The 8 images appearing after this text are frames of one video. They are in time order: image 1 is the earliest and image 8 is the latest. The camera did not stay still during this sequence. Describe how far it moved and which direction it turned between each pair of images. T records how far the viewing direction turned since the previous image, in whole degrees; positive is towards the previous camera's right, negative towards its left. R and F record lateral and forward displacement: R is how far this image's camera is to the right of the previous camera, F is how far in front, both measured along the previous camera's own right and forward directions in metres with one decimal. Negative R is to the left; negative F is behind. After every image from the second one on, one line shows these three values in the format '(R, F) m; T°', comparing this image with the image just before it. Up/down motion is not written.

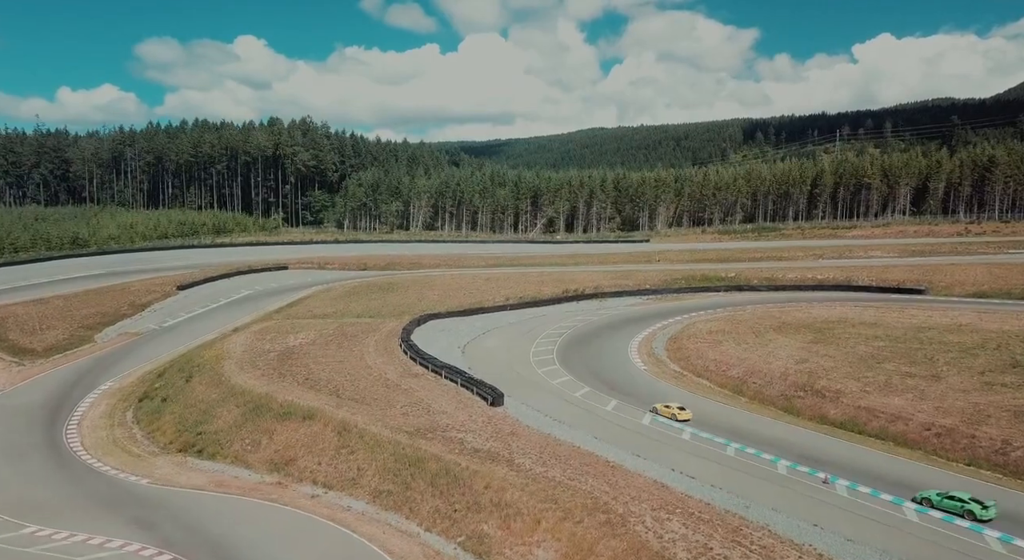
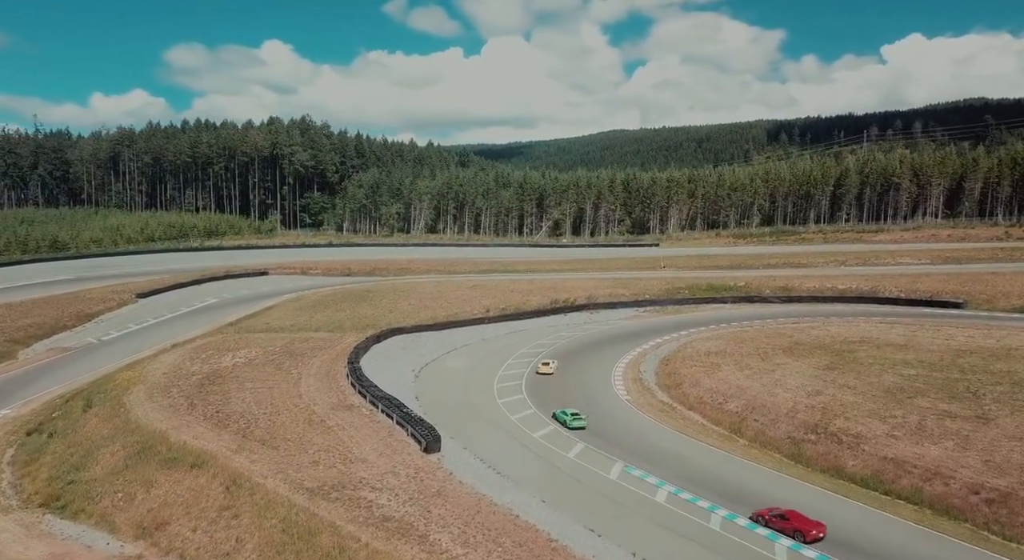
(+3.4, +6.7) m; -2°
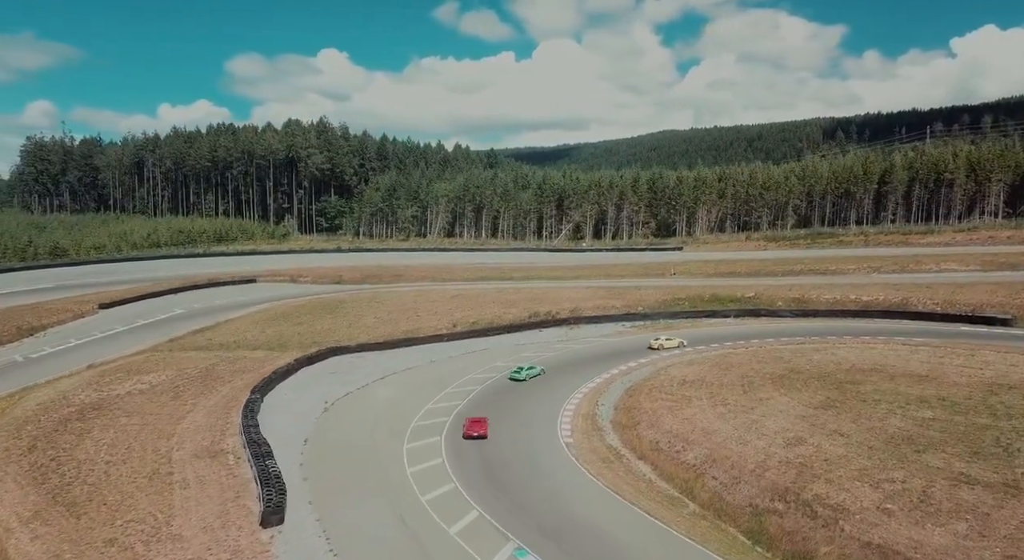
(+6.1, +6.6) m; -4°
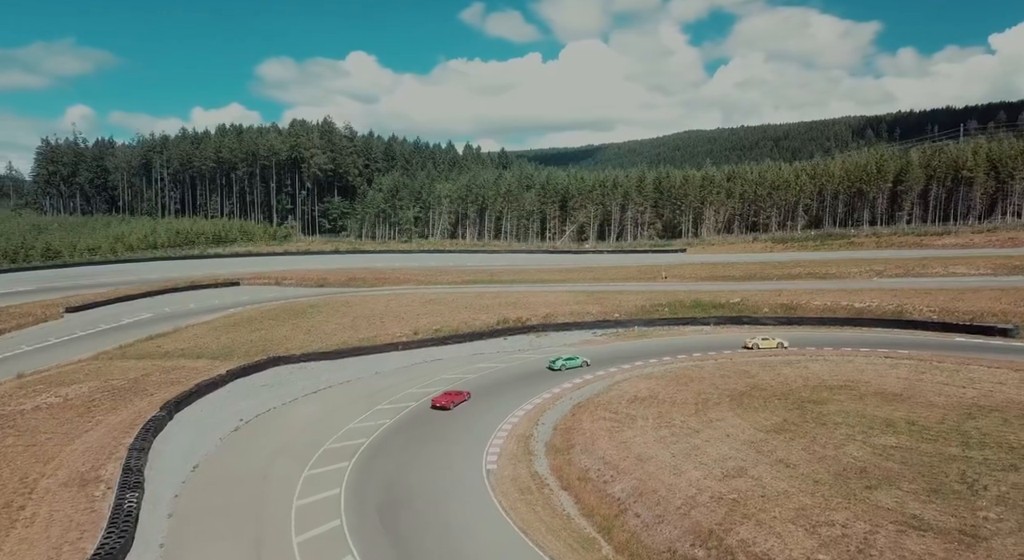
(+4.4, +2.9) m; -2°
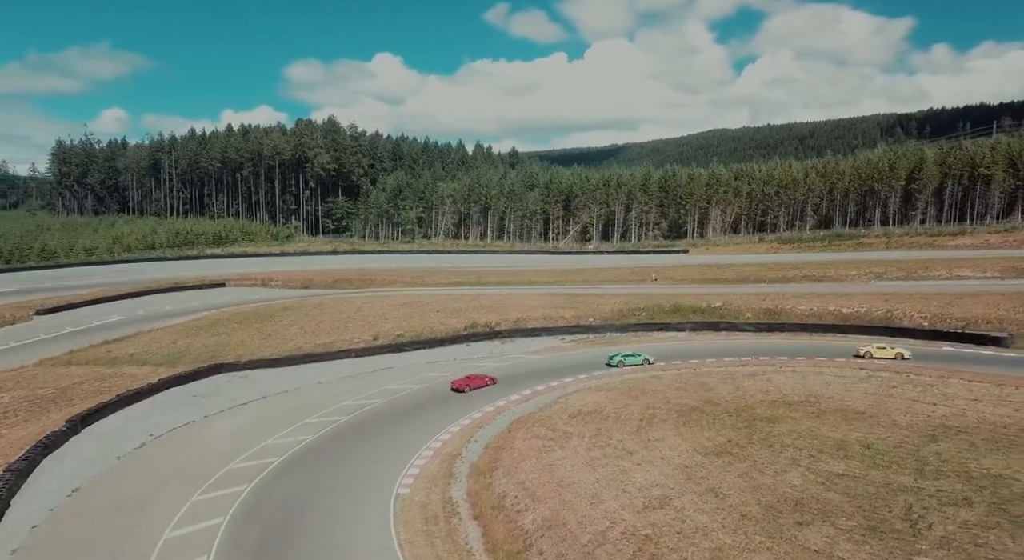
(+4.1, +2.4) m; -2°
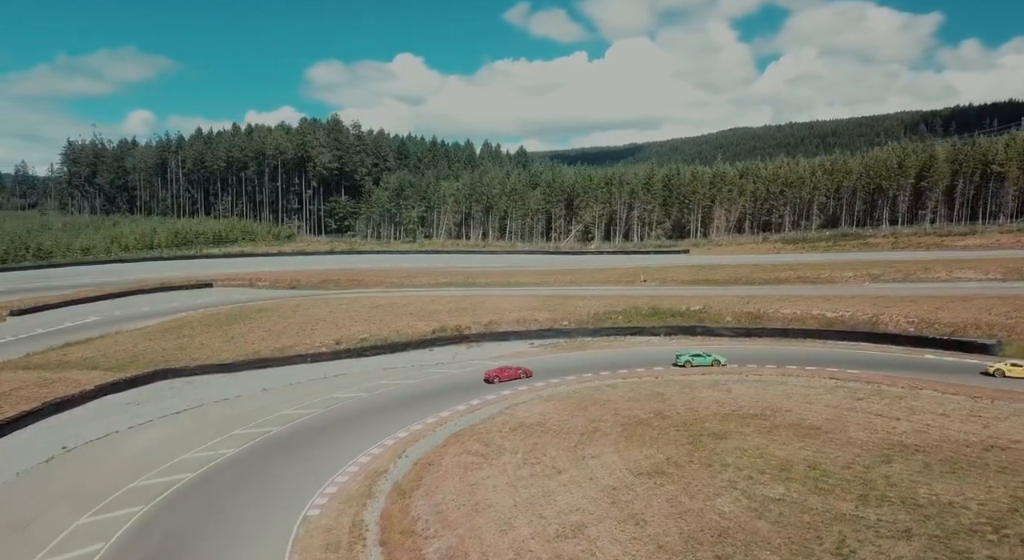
(+3.5, +1.8) m; -2°
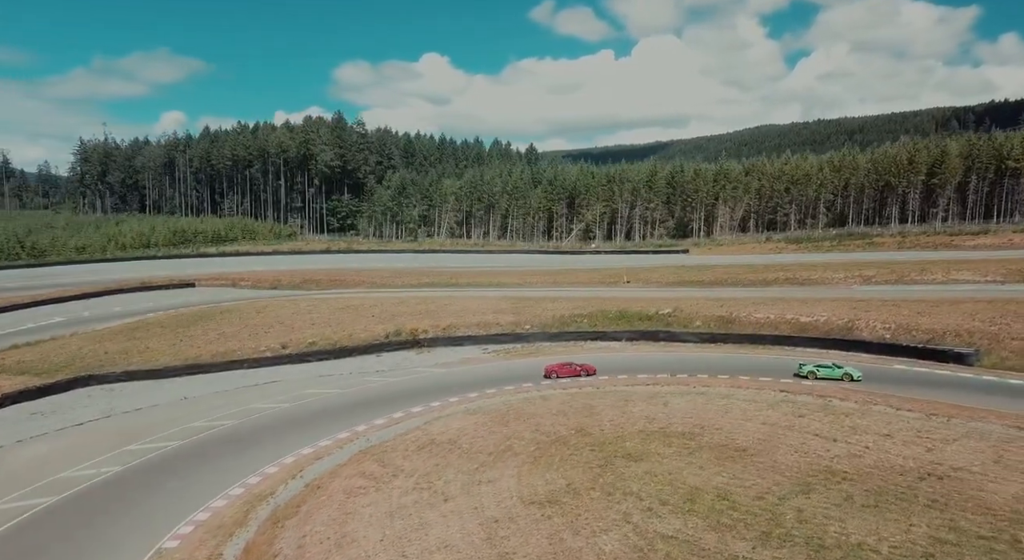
(+4.5, +2.3) m; -2°
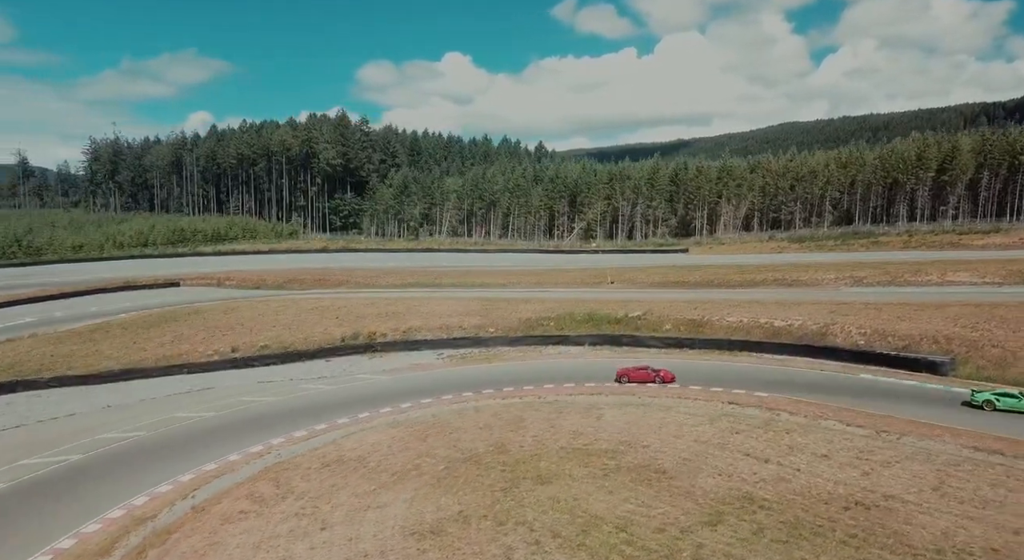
(+3.8, +2.0) m; -2°
